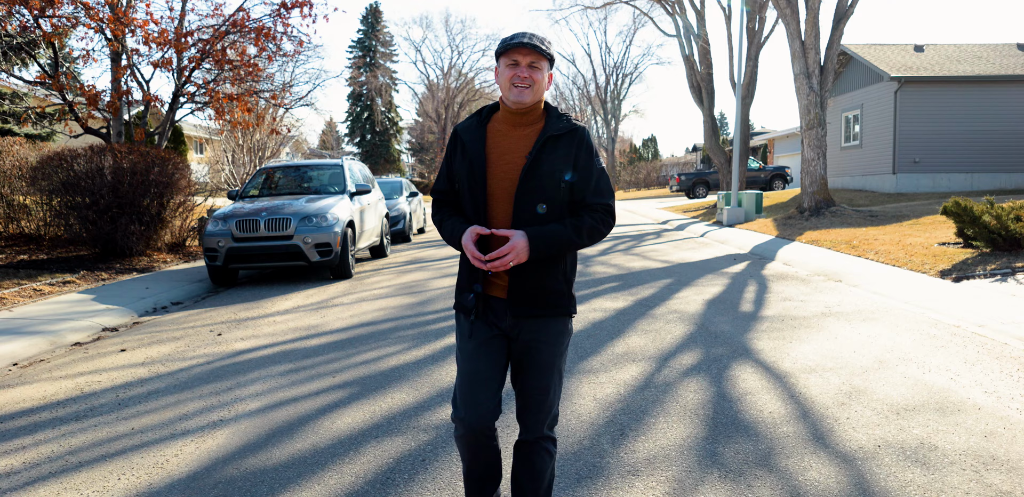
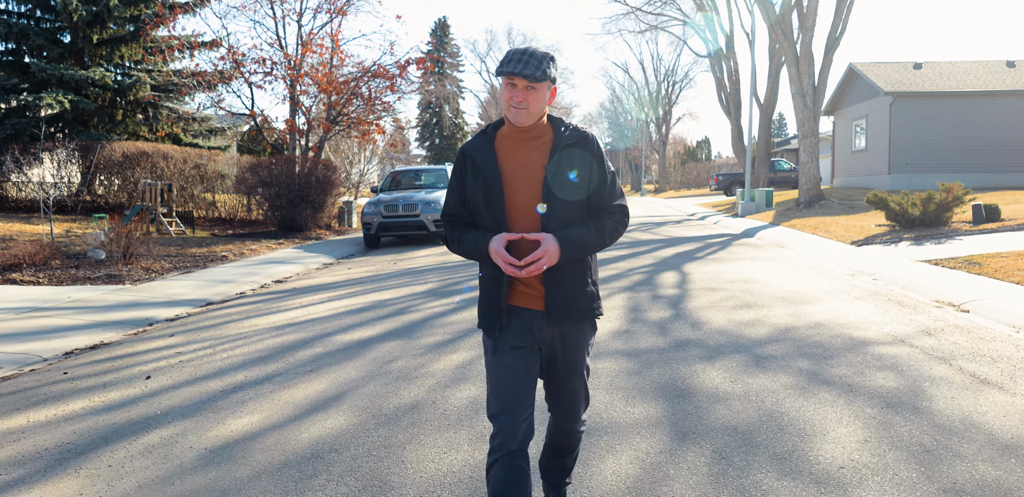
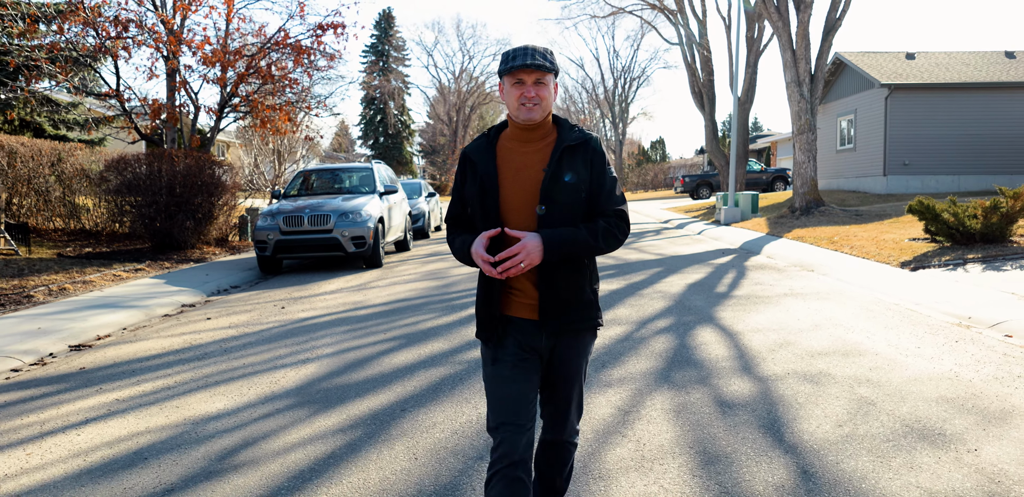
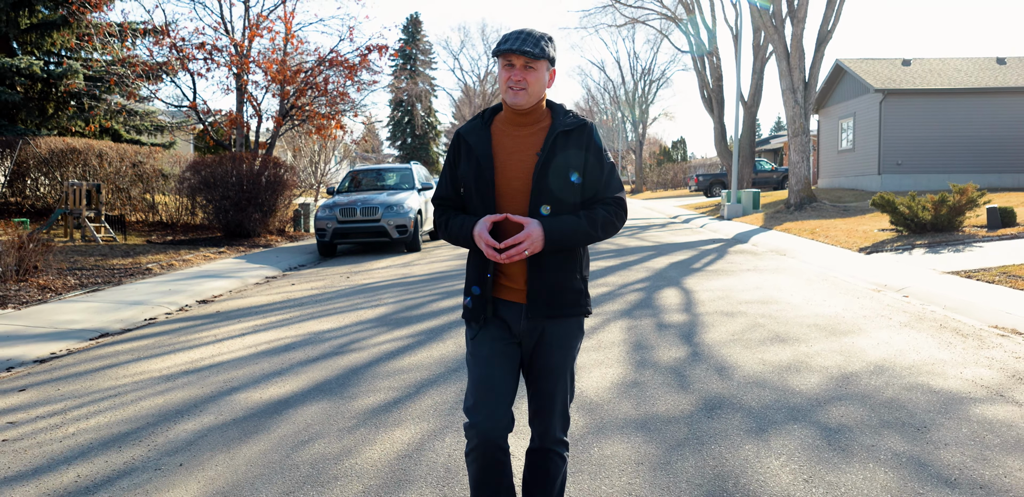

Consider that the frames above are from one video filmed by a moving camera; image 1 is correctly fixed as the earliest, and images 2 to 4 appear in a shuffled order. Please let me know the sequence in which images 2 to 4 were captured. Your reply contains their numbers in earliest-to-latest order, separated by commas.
3, 4, 2
